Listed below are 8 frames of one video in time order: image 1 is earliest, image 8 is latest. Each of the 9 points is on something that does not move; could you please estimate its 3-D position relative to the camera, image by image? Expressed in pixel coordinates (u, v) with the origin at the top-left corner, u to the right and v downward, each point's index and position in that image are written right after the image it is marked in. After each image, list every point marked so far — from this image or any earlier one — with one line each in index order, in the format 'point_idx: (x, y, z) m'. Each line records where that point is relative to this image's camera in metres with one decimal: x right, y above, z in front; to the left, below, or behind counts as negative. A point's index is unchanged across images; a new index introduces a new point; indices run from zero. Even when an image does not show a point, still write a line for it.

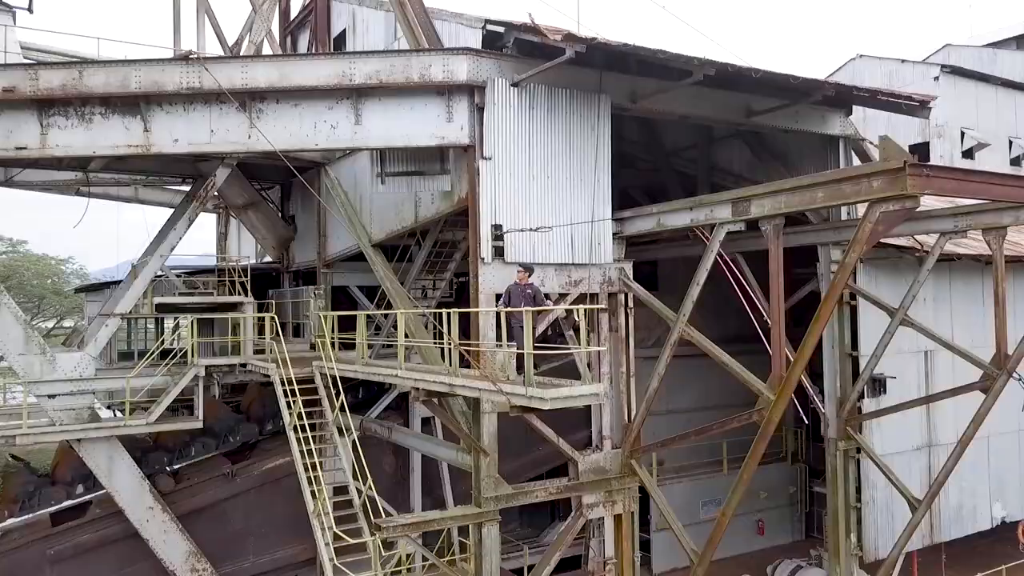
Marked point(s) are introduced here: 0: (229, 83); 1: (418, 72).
0: (-2.7, +1.9, +7.9) m
1: (-0.8, +2.0, +7.8) m
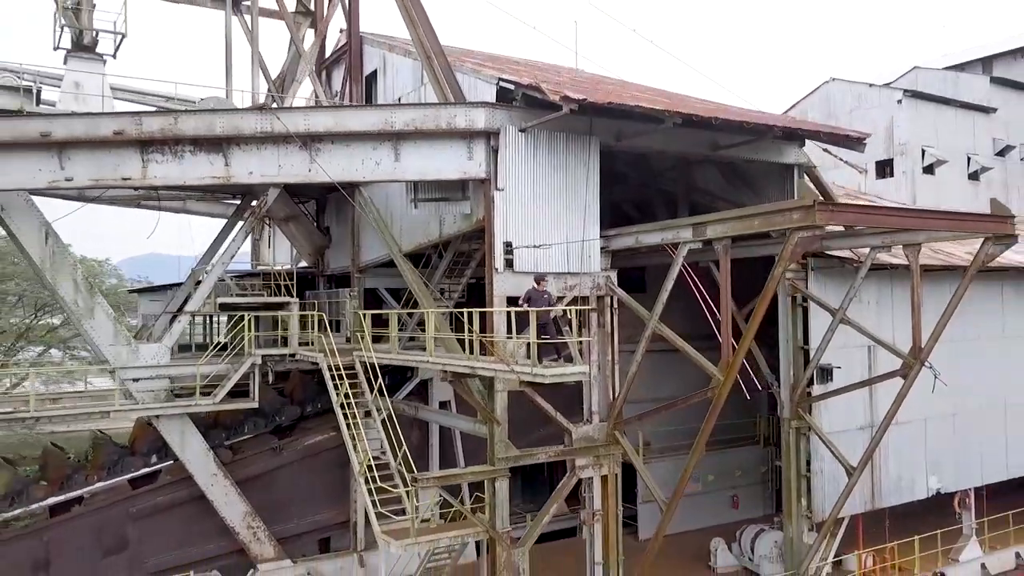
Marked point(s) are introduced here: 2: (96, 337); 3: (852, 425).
0: (-2.6, +1.9, +9.8) m
1: (-0.8, +2.0, +9.8) m
2: (-5.8, -0.7, +11.4) m
3: (+5.3, -2.1, +12.7) m
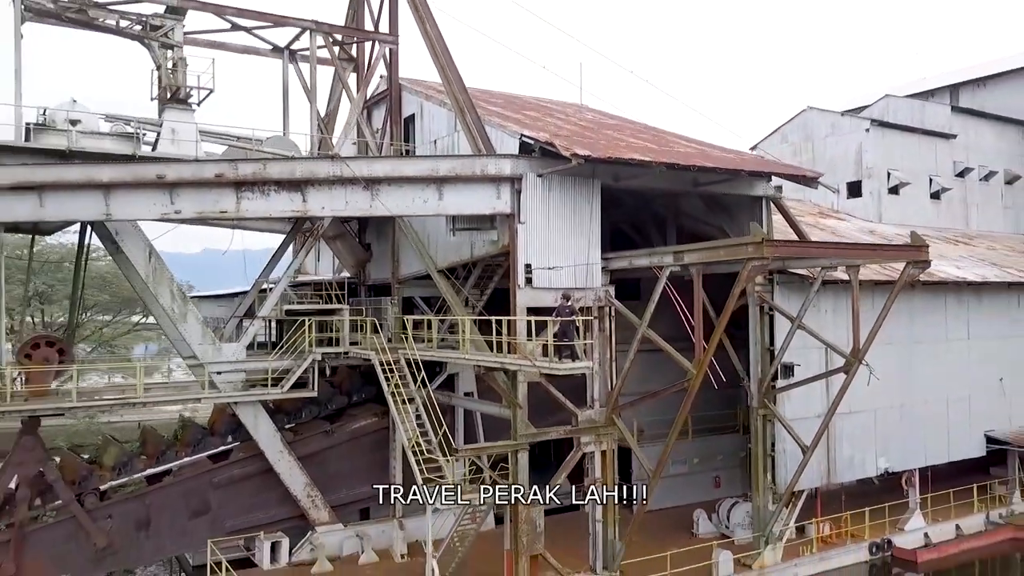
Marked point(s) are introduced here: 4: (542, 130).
0: (-2.3, +1.7, +12.3) m
1: (-0.5, +1.8, +12.3) m
2: (-5.6, -0.8, +13.9) m
3: (+5.6, -2.3, +15.2) m
4: (+0.5, +2.6, +13.4) m
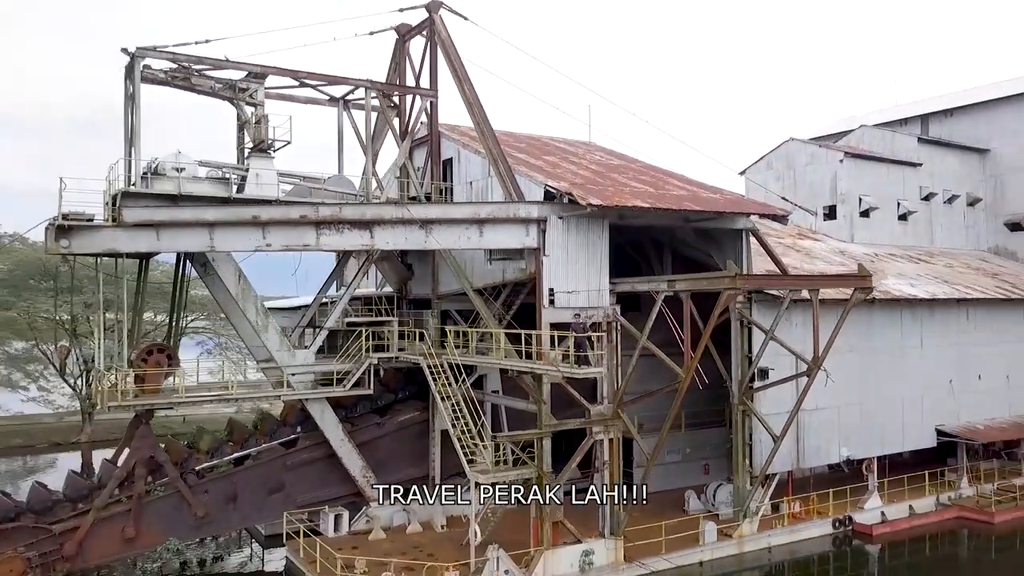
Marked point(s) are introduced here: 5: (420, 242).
0: (-1.8, +1.4, +15.3) m
1: (0.0, +1.4, +15.3) m
2: (-5.1, -1.2, +16.9) m
3: (+6.1, -2.7, +18.2) m
4: (+1.0, +2.2, +16.4) m
5: (-1.8, +0.9, +15.5) m
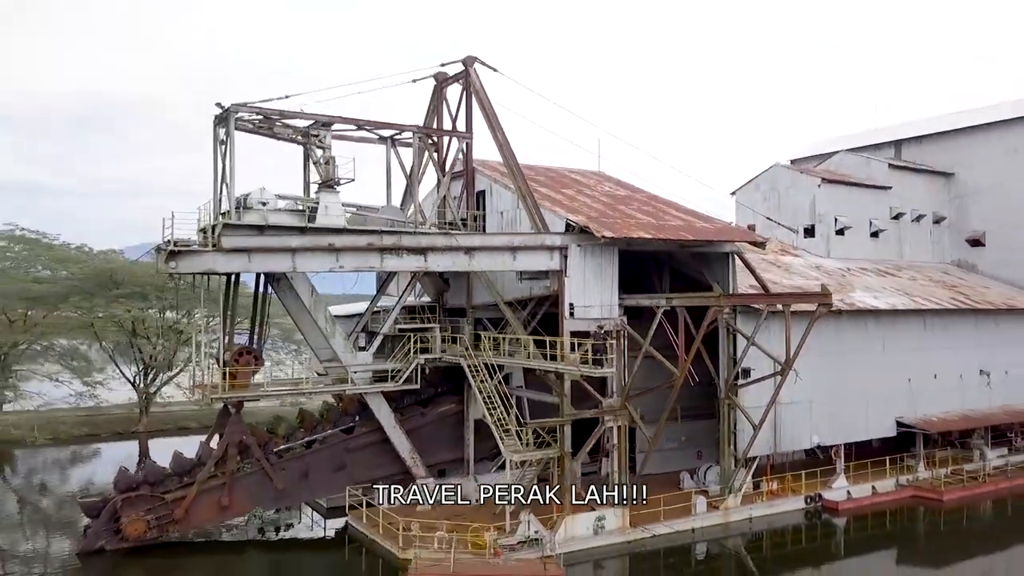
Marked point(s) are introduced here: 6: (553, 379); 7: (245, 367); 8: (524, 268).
0: (-1.1, +1.0, +18.8) m
1: (+0.7, +1.1, +18.7) m
2: (-4.4, -1.5, +20.3) m
3: (+6.7, -3.1, +21.6) m
4: (+1.6, +1.8, +19.8) m
5: (-1.1, +0.6, +18.9) m
6: (+1.0, -2.1, +19.0) m
7: (-6.5, -1.9, +19.6) m
8: (+0.3, +0.5, +18.8) m
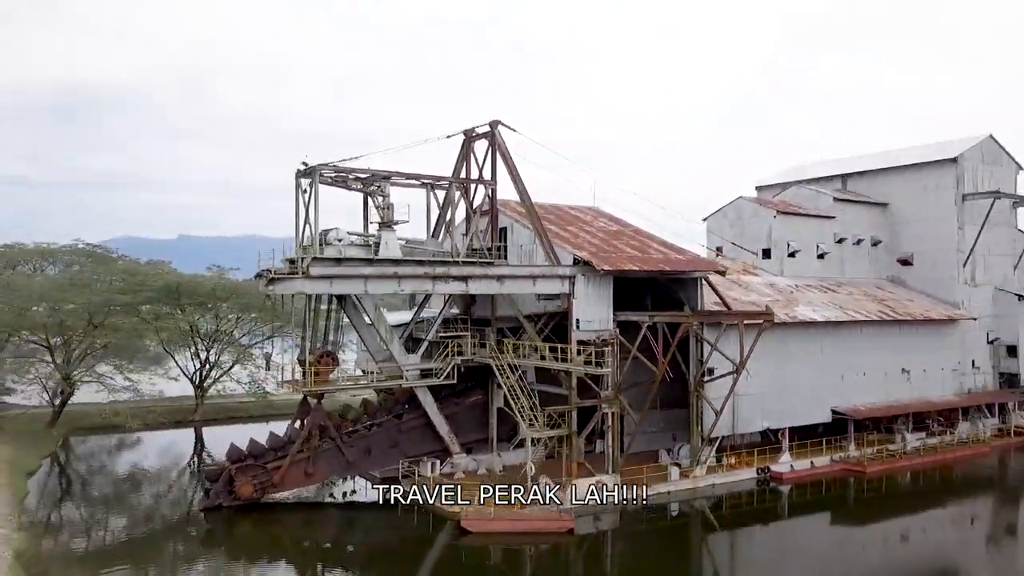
0: (-0.5, +0.5, +24.6) m
1: (+1.3, +0.5, +24.6) m
2: (-3.9, -2.1, +26.1) m
3: (+7.2, -3.7, +27.7) m
4: (+2.2, +1.3, +25.7) m
5: (-0.5, 0.0, +24.8) m
6: (+1.6, -2.7, +24.9) m
7: (-5.9, -2.5, +25.3) m
8: (+0.9, -0.1, +24.7) m
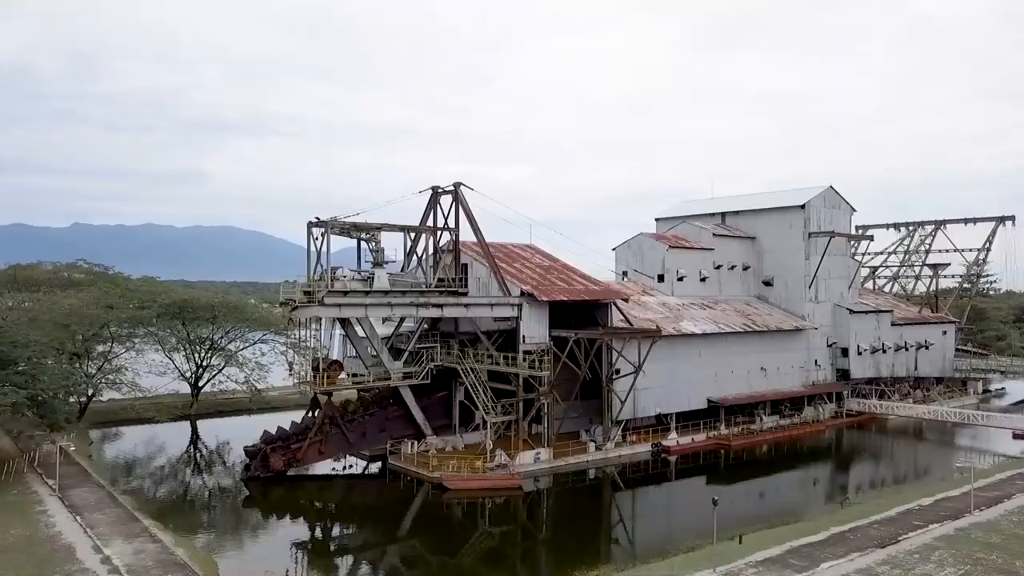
0: (-2.0, -0.6, +33.4) m
1: (-0.3, -0.5, +33.6) m
2: (-5.5, -3.1, +34.6) m
3: (+5.3, -4.7, +37.3) m
4: (+0.6, +0.3, +34.8) m
5: (-2.1, -1.0, +33.6) m
6: (0.0, -3.7, +34.0) m
7: (-7.5, -3.5, +33.6) m
8: (-0.7, -1.1, +33.7) m
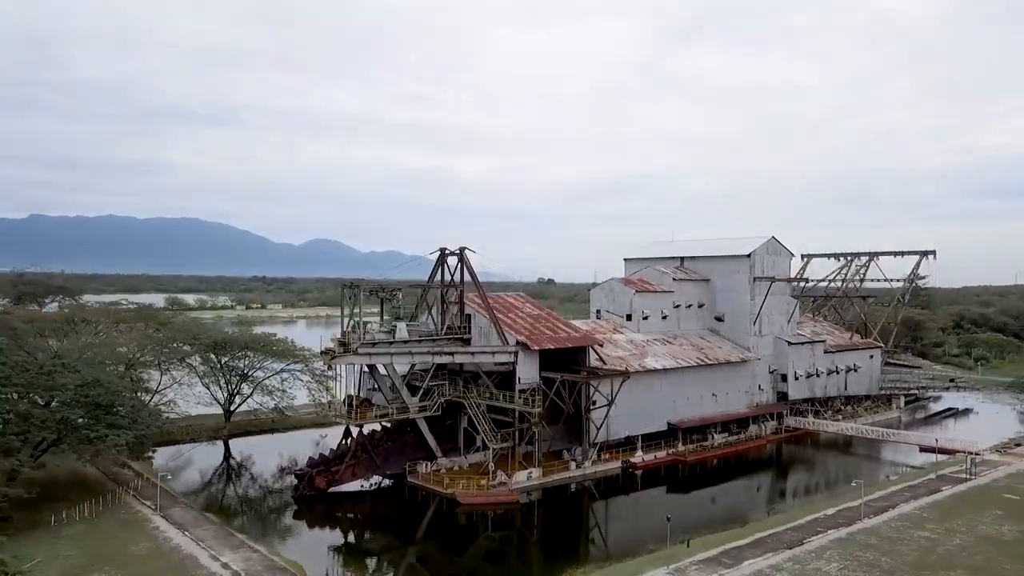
0: (-2.2, -3.2, +41.1) m
1: (-0.4, -3.1, +41.4) m
2: (-5.7, -5.7, +42.2) m
3: (+5.0, -7.3, +45.4) m
4: (+0.4, -2.4, +42.6) m
5: (-2.2, -3.6, +41.3) m
6: (-0.2, -6.4, +41.8) m
7: (-7.6, -6.1, +41.2) m
8: (-0.8, -3.7, +41.5) m
